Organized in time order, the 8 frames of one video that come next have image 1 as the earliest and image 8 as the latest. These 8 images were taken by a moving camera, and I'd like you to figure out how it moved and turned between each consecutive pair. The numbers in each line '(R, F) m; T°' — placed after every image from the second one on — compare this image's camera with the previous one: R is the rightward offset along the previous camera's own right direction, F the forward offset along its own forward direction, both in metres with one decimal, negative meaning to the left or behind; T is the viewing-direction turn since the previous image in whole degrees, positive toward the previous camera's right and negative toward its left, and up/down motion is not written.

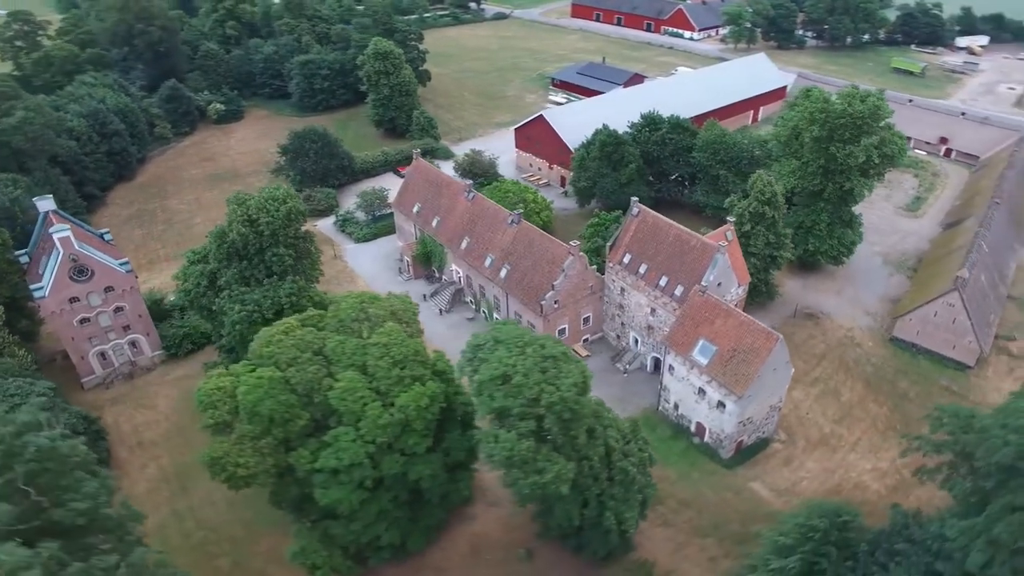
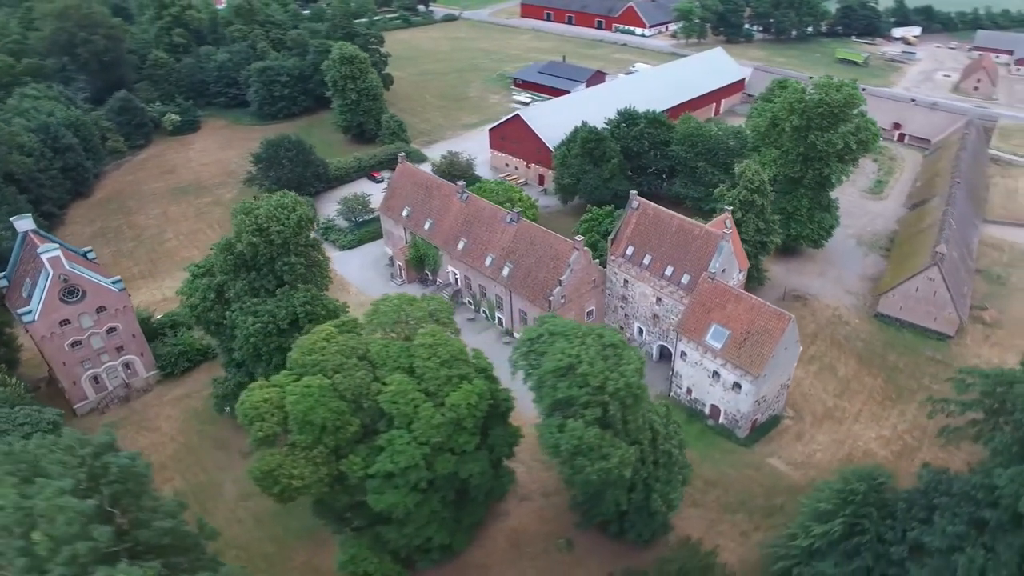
(-3.7, -0.3) m; +4°
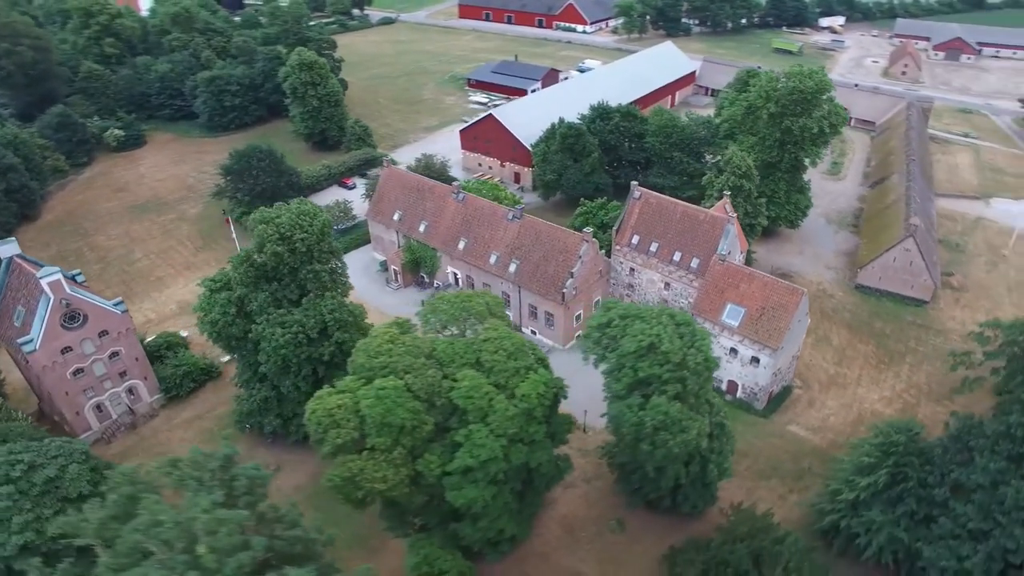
(-5.1, -0.4) m; +5°
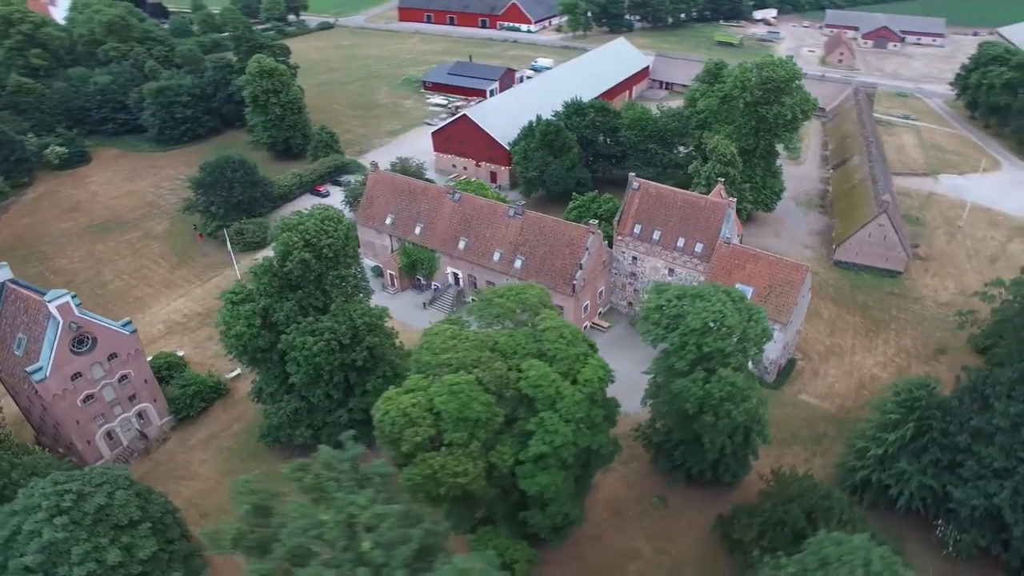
(-4.9, -0.5) m; +5°
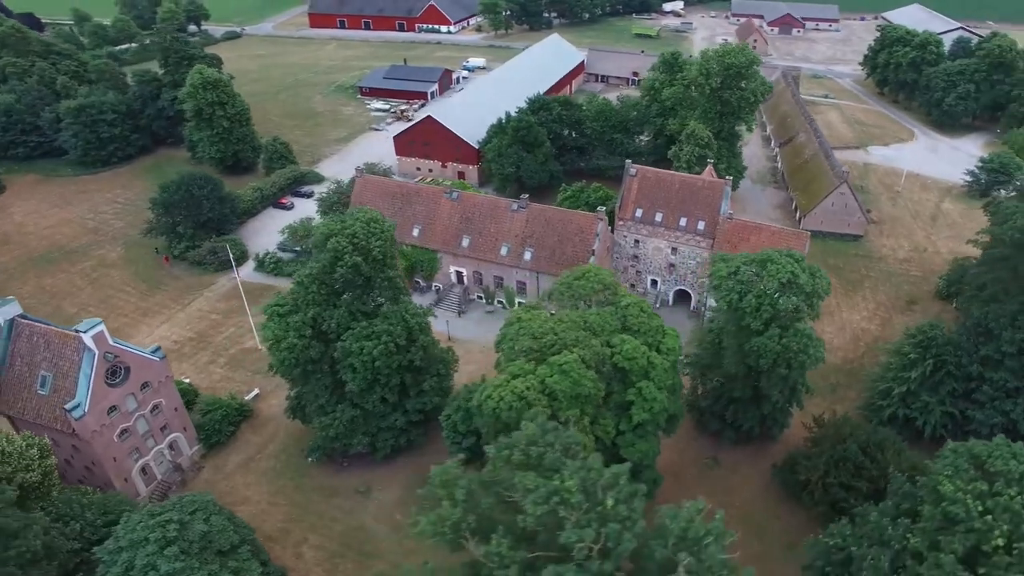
(-7.6, -0.6) m; +8°
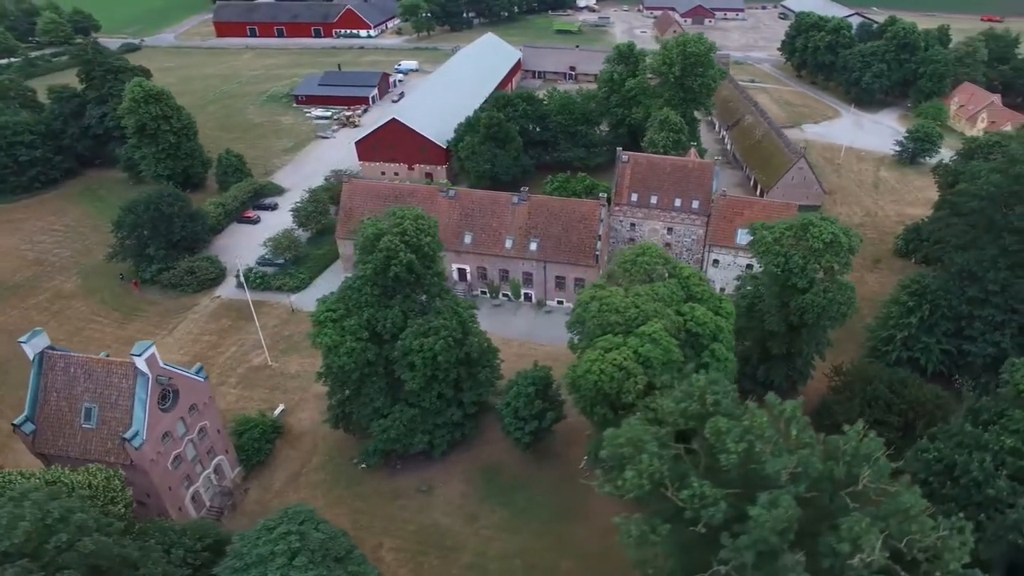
(-7.6, -0.6) m; +8°
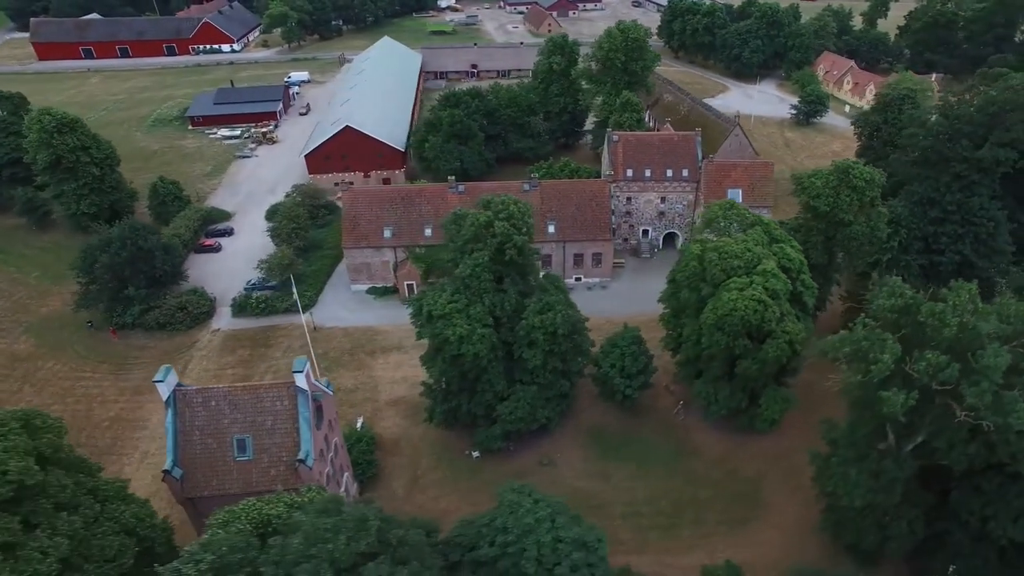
(-14.5, -0.6) m; +13°
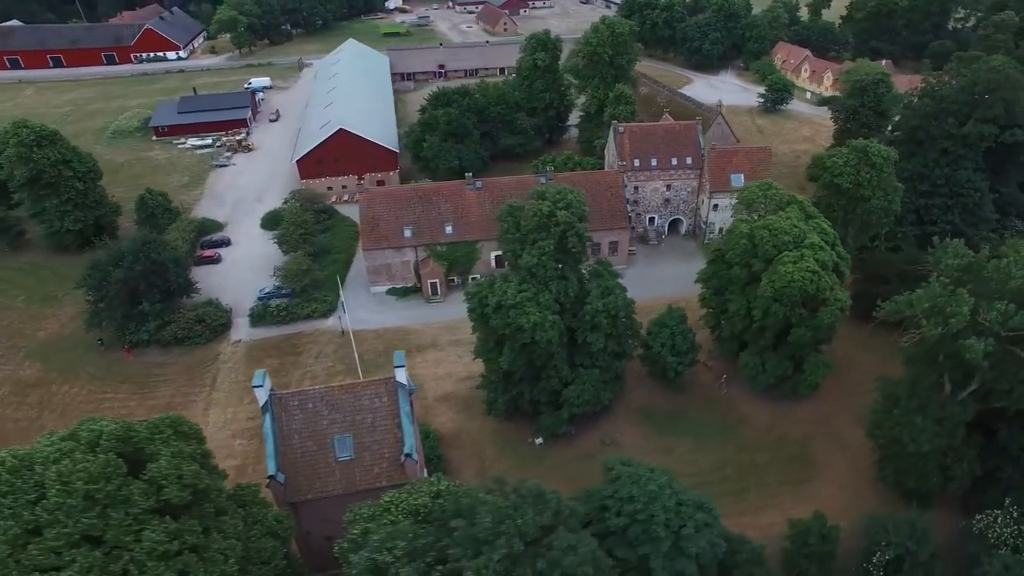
(-7.1, -0.7) m; +5°
